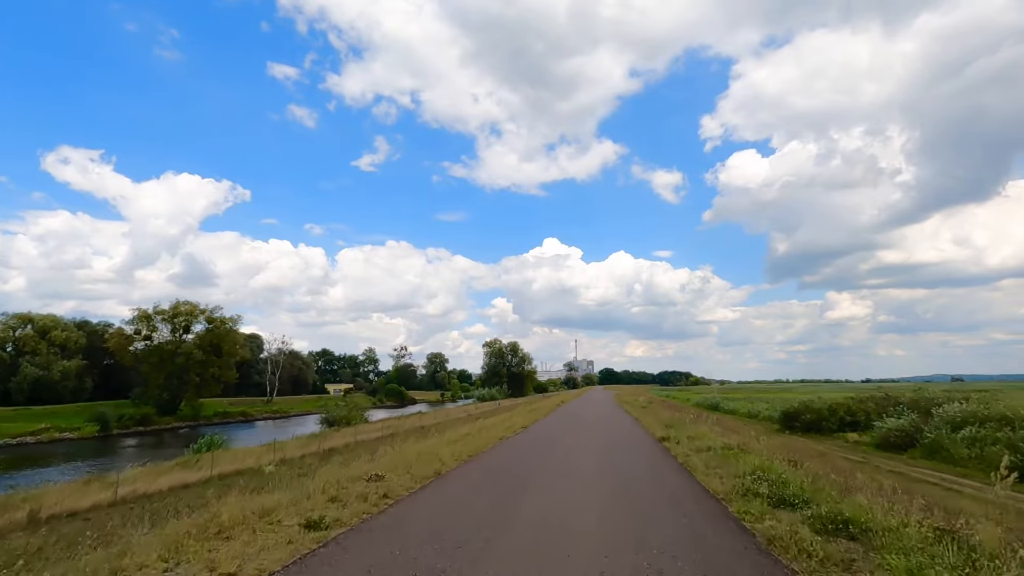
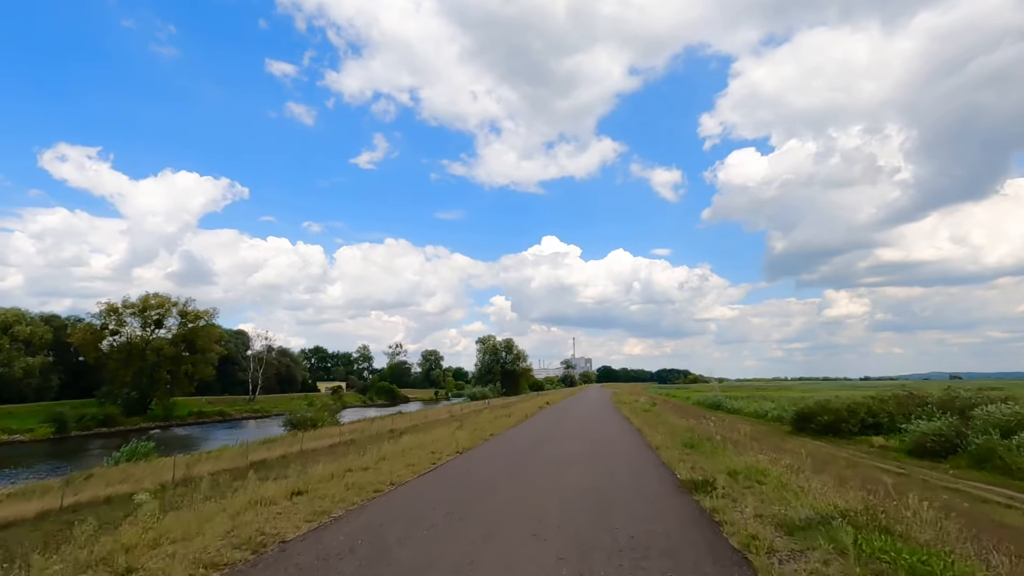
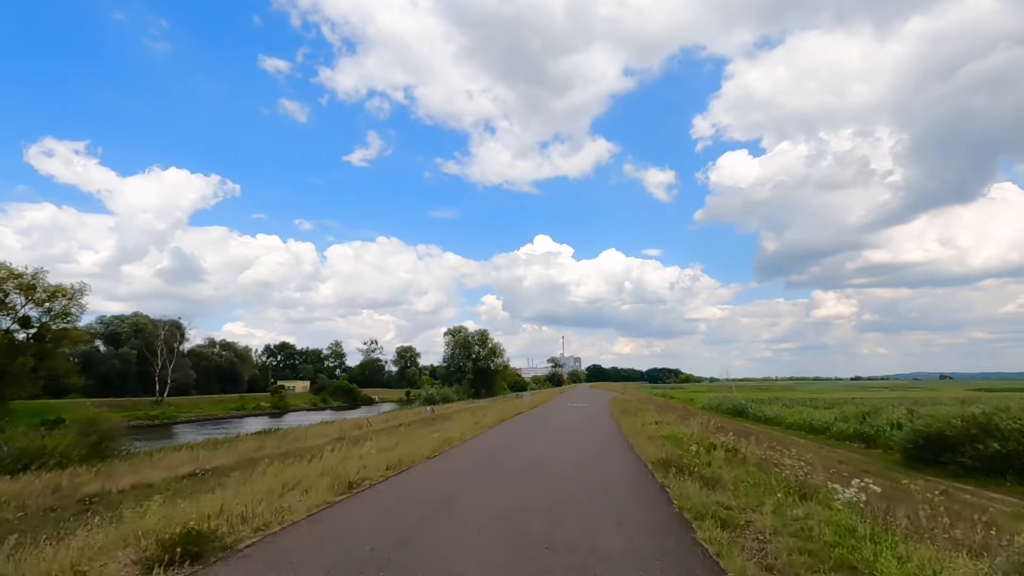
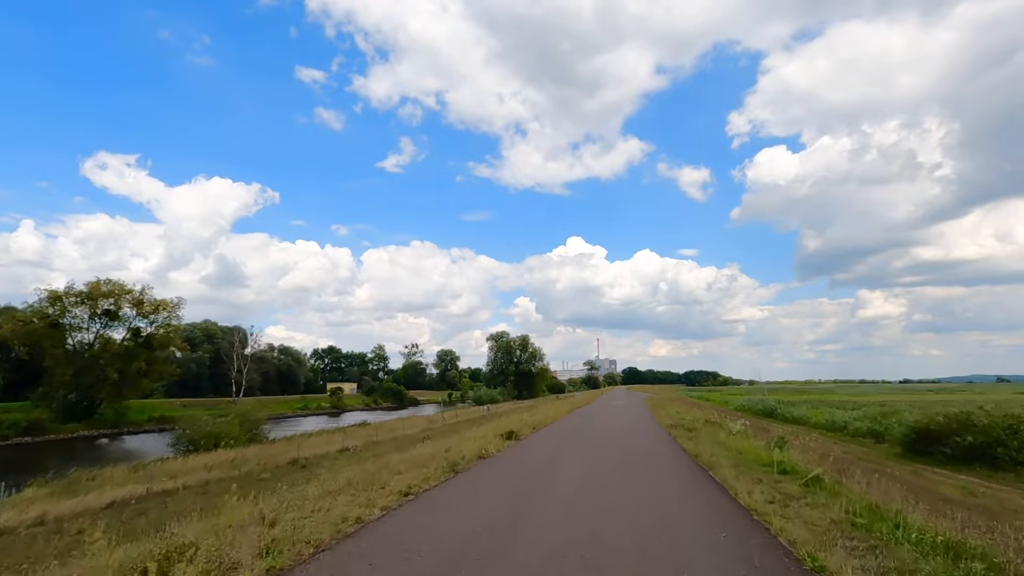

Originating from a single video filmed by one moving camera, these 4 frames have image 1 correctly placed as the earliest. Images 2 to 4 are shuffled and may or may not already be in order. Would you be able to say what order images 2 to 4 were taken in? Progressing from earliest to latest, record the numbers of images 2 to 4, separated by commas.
2, 4, 3
